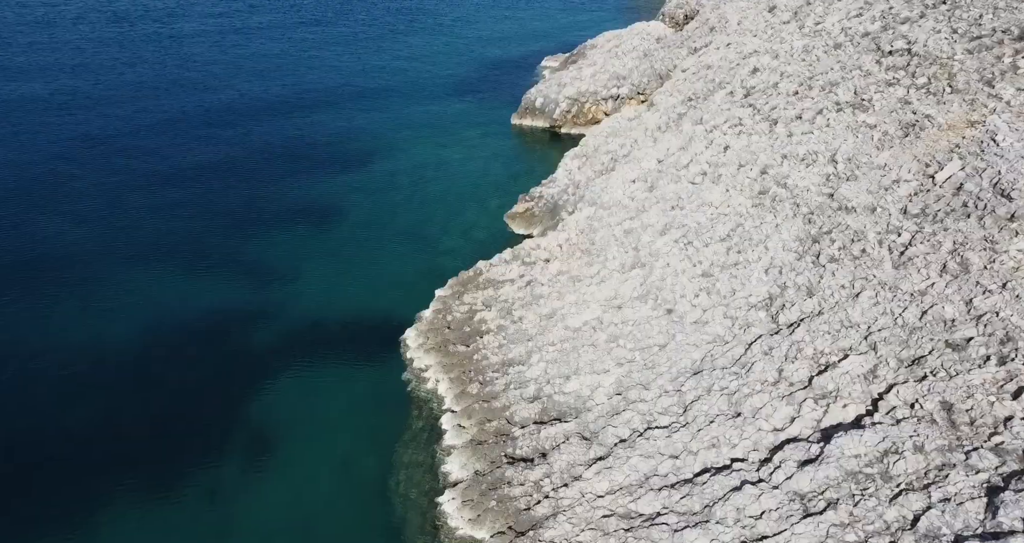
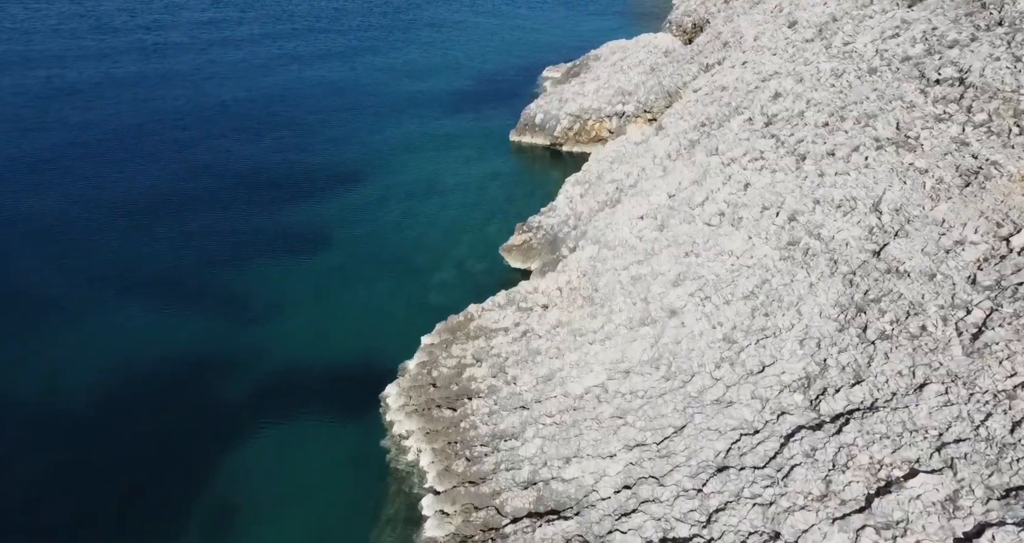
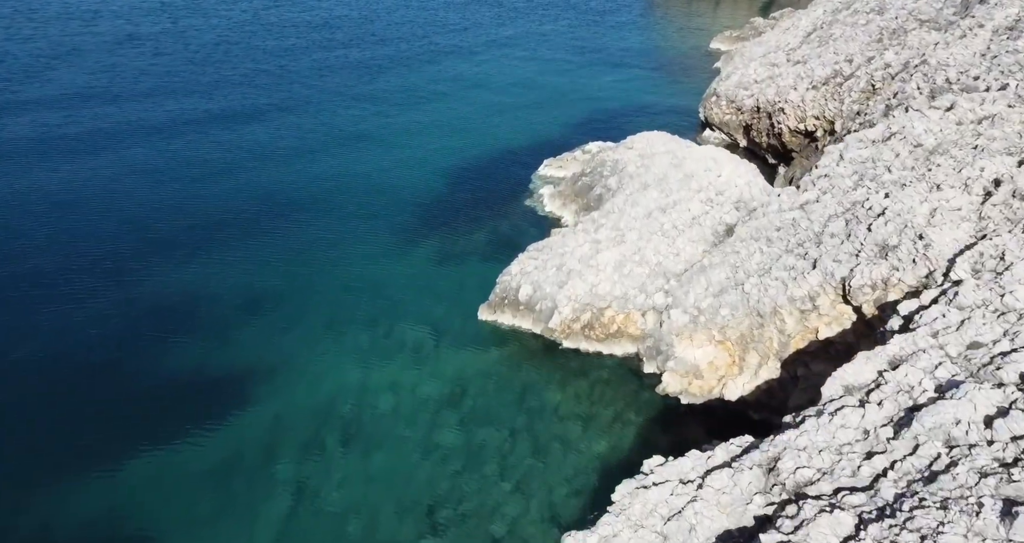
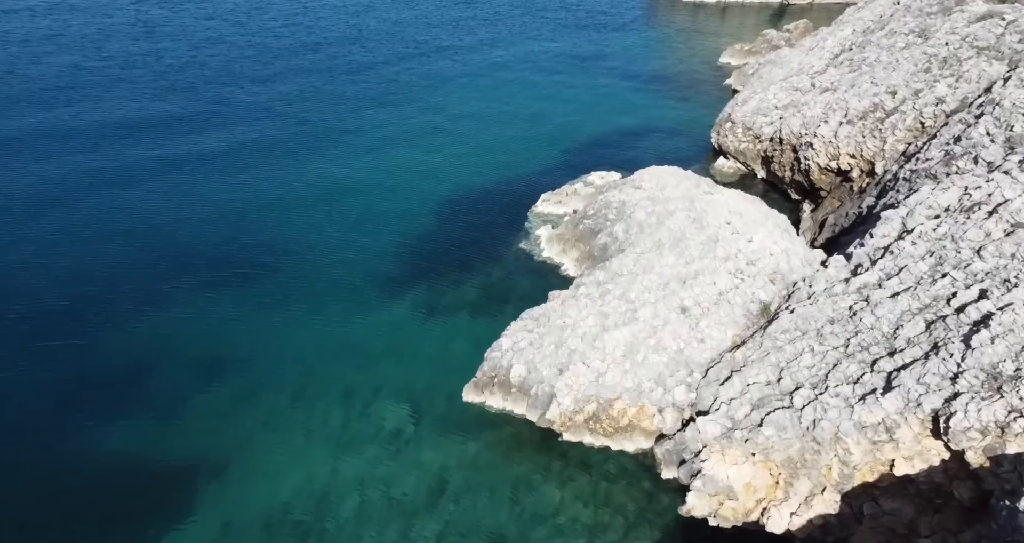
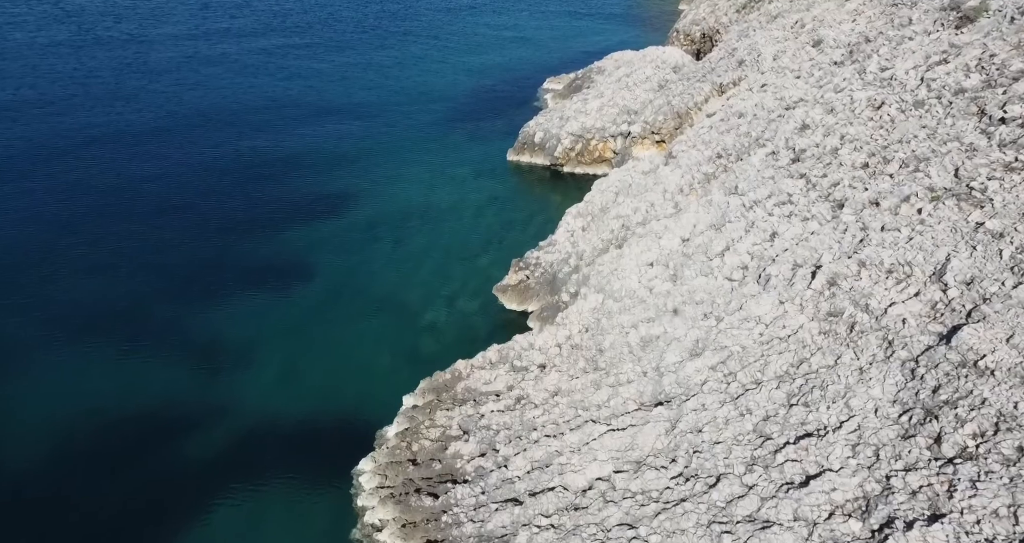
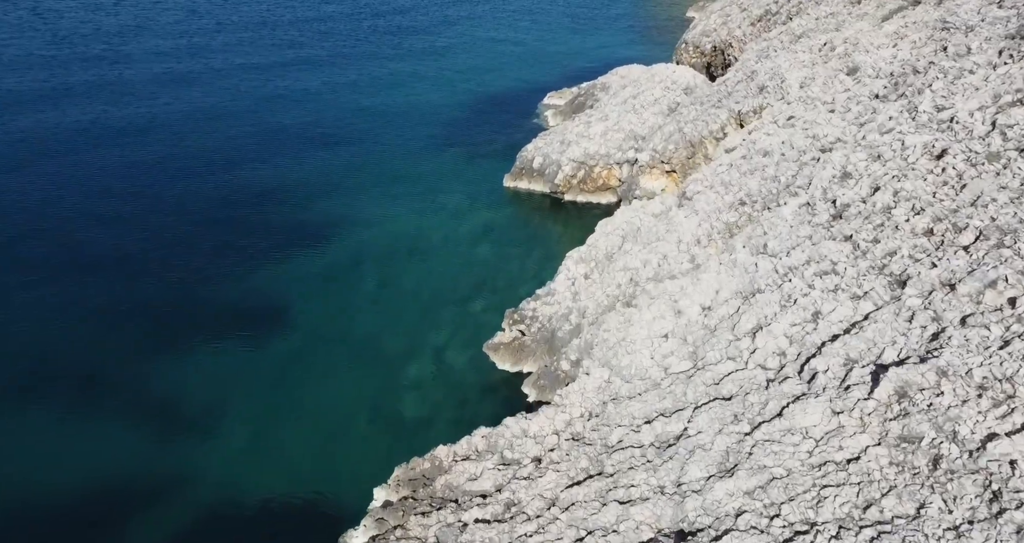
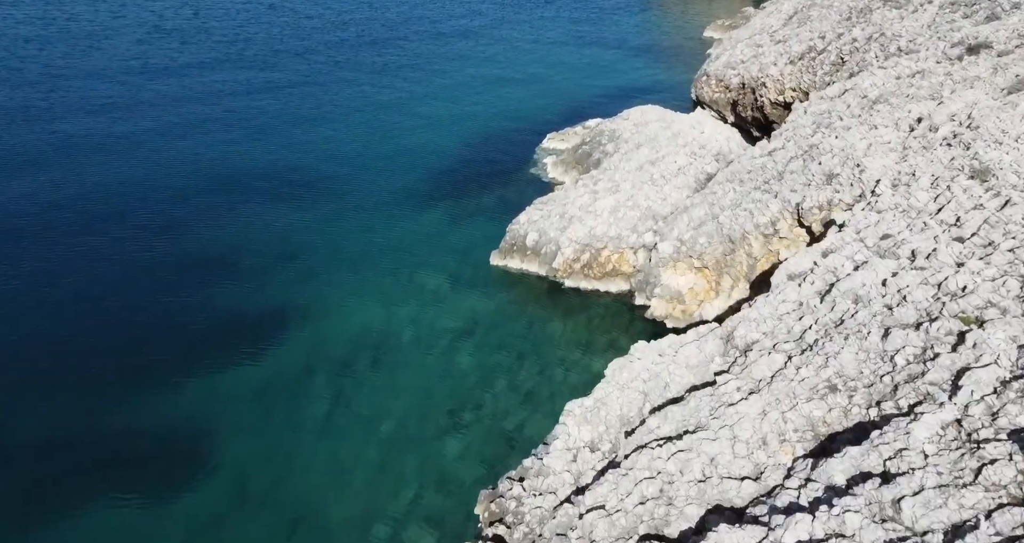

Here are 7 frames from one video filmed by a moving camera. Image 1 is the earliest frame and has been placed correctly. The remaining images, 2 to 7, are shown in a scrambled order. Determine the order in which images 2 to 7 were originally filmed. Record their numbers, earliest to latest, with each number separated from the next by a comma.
2, 5, 6, 7, 3, 4
